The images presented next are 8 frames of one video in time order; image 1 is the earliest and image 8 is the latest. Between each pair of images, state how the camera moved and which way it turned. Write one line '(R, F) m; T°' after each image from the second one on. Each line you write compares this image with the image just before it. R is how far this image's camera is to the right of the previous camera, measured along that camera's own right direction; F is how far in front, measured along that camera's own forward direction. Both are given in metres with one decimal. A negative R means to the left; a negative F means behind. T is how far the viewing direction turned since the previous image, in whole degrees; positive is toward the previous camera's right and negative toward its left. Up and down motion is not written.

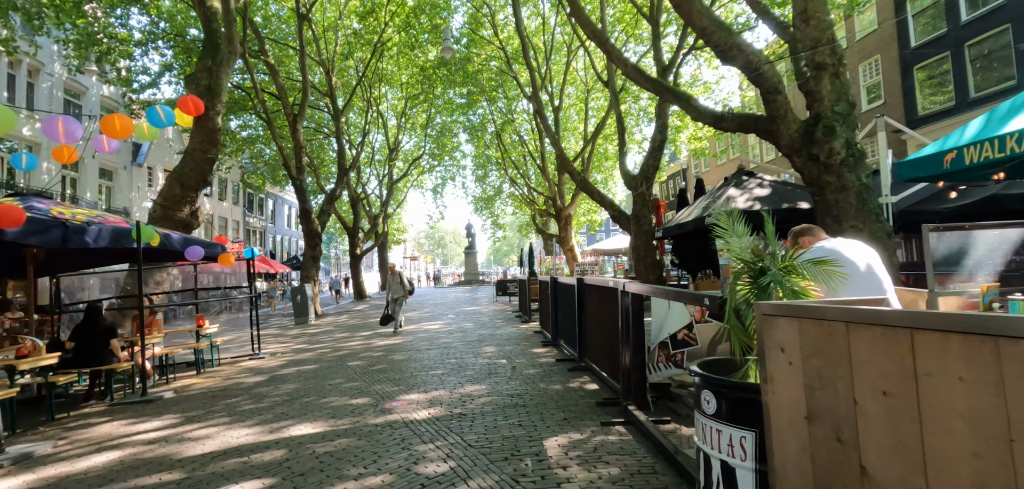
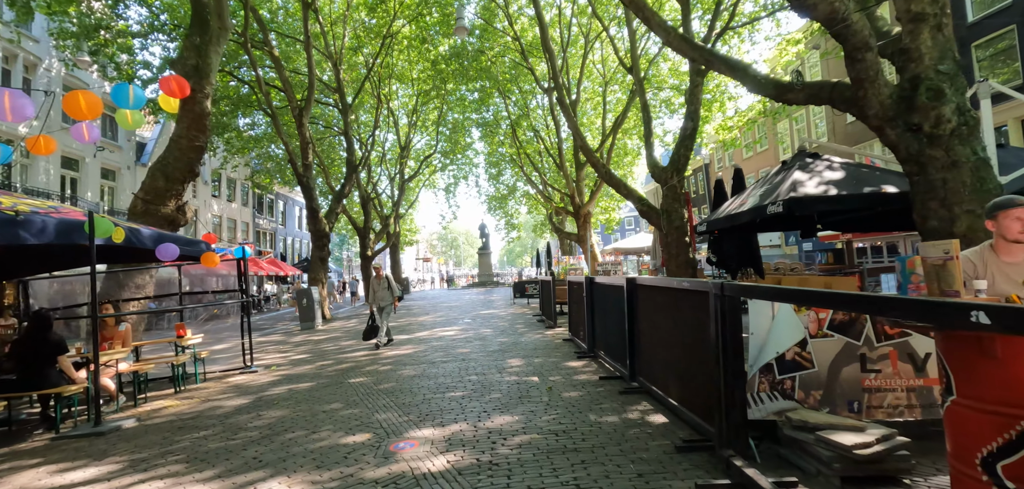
(-0.2, +1.1) m; -1°
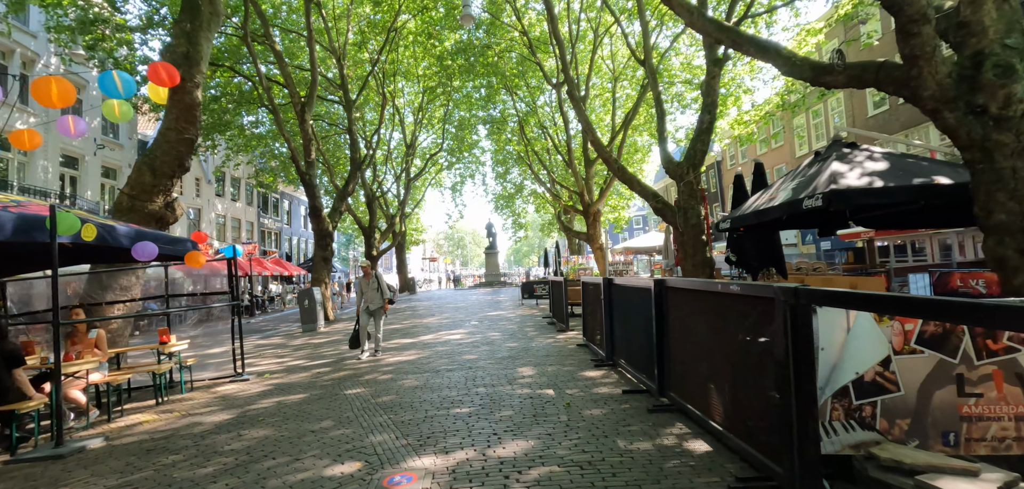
(0.0, +0.6) m; -1°
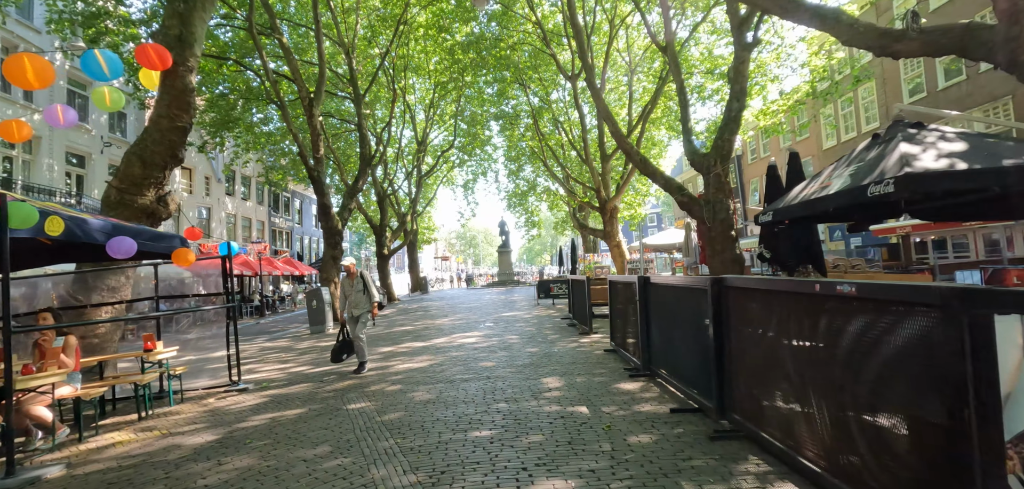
(-0.1, +0.7) m; -1°
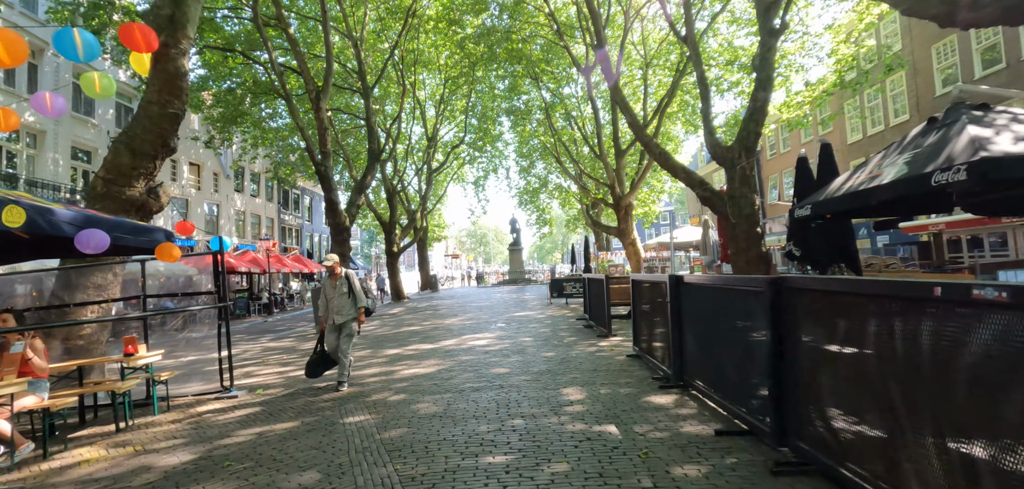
(-0.1, +0.5) m; -1°
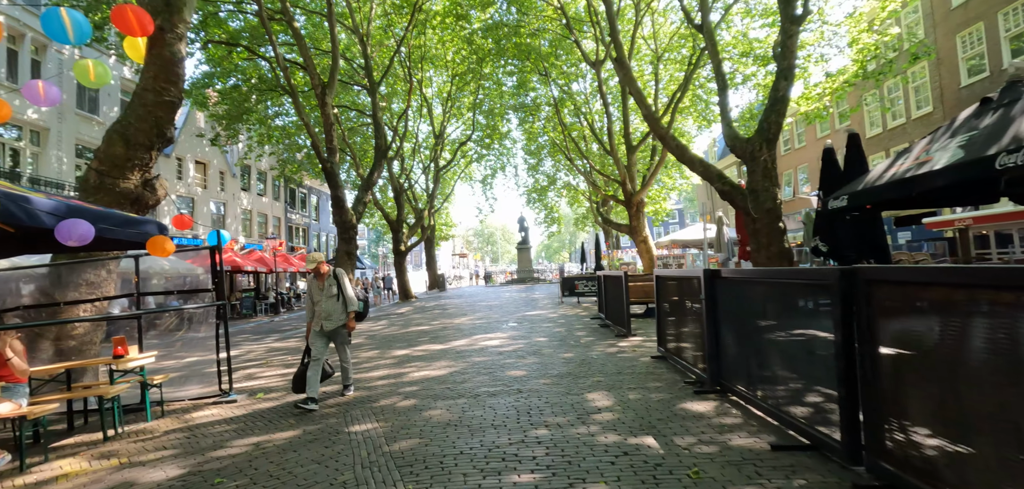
(-0.1, +0.4) m; -1°
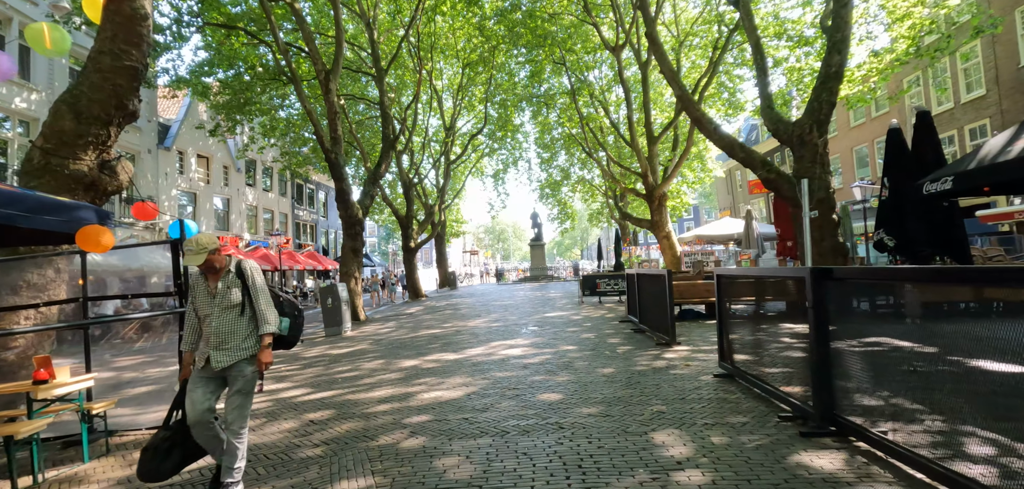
(-0.2, +1.1) m; -1°
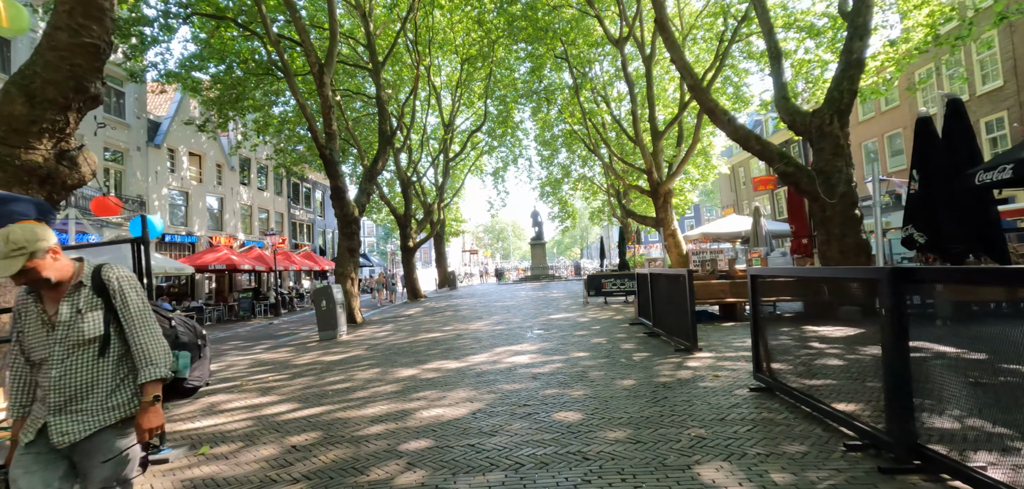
(-0.1, +0.6) m; 0°
